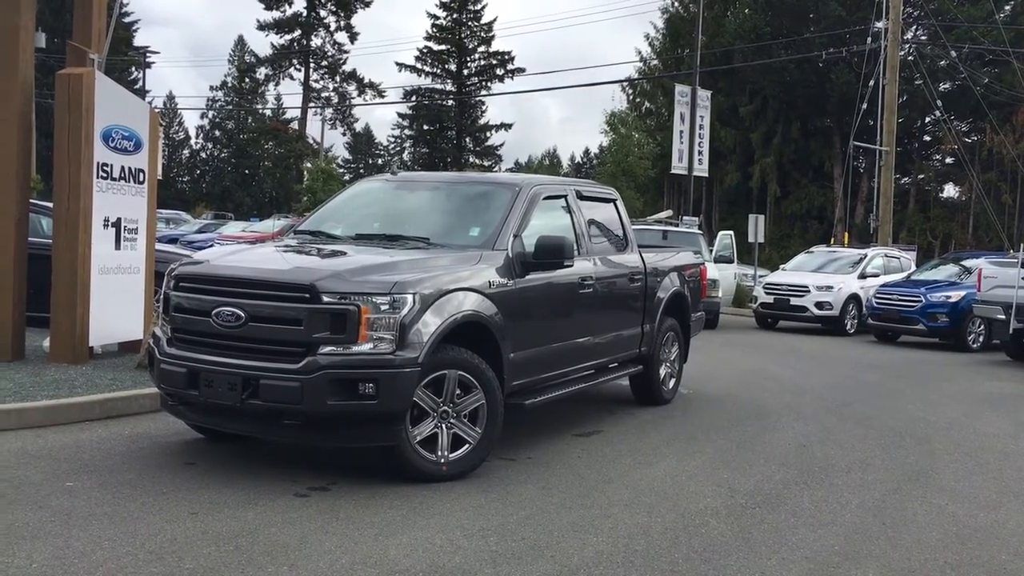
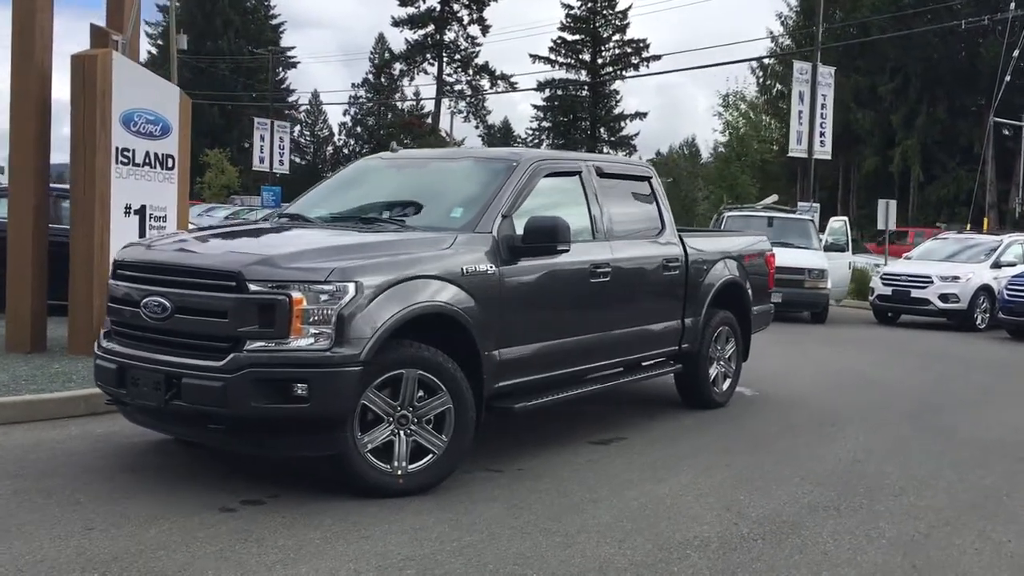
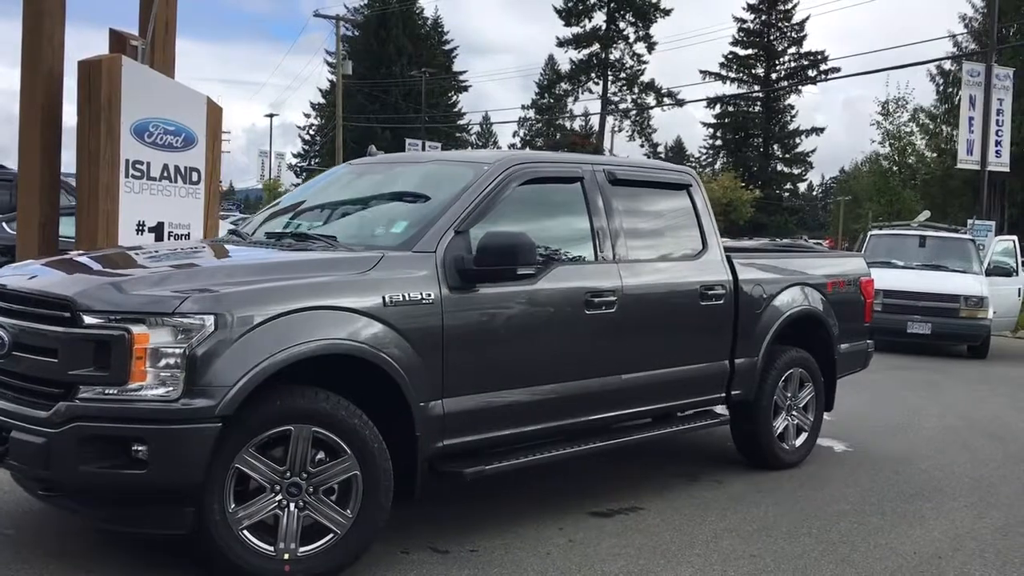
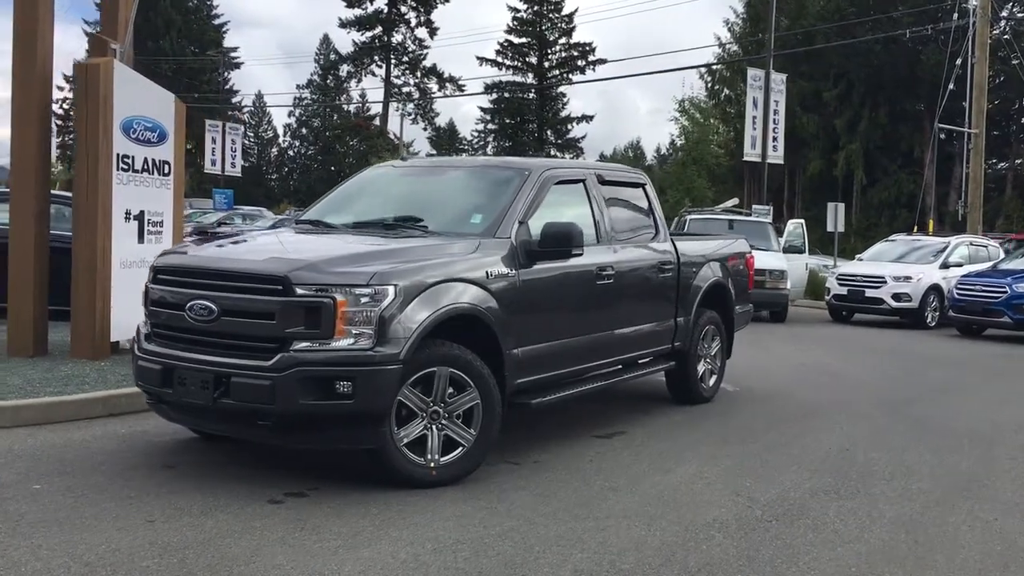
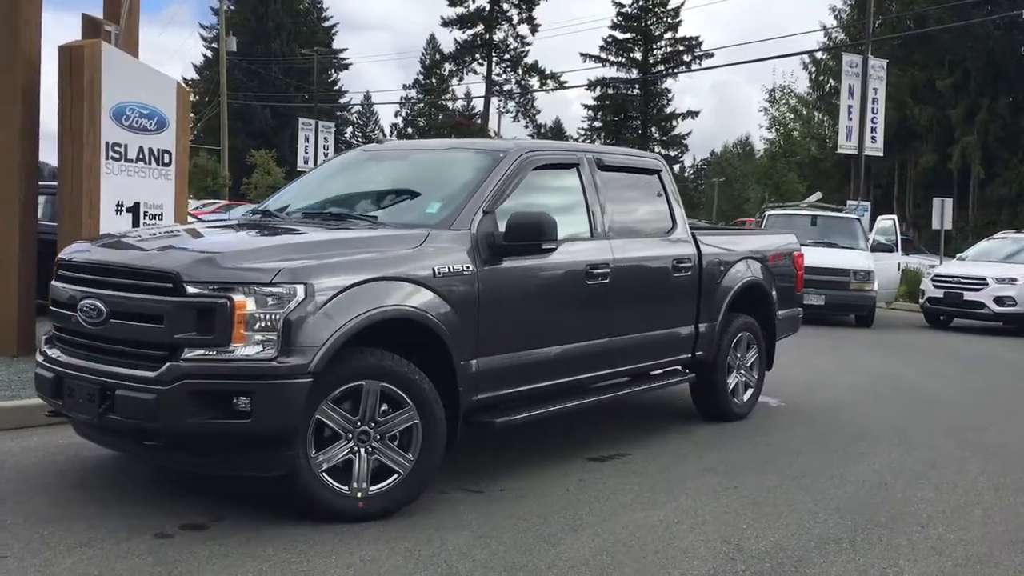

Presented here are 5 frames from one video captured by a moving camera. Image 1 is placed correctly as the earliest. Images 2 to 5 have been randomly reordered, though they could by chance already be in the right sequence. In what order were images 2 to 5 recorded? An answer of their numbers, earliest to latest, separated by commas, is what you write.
4, 2, 5, 3
